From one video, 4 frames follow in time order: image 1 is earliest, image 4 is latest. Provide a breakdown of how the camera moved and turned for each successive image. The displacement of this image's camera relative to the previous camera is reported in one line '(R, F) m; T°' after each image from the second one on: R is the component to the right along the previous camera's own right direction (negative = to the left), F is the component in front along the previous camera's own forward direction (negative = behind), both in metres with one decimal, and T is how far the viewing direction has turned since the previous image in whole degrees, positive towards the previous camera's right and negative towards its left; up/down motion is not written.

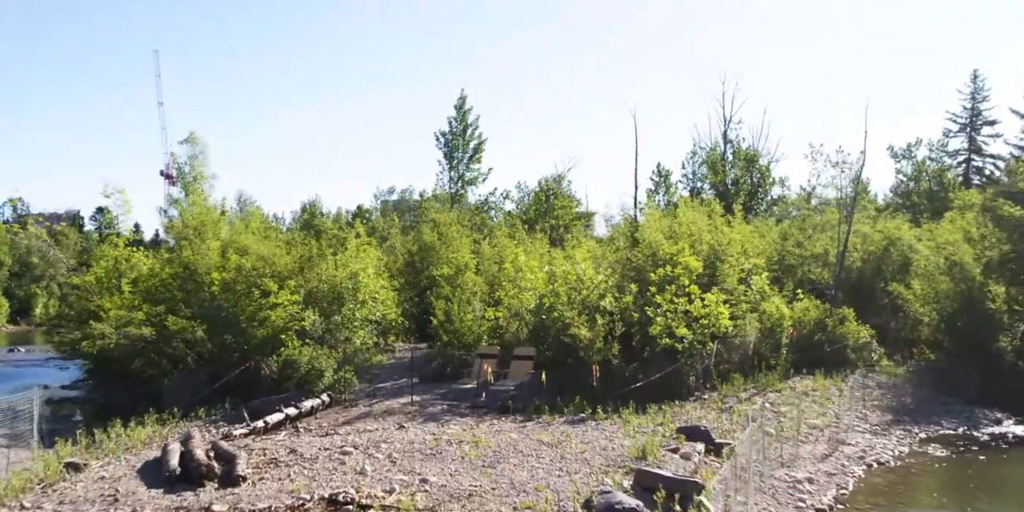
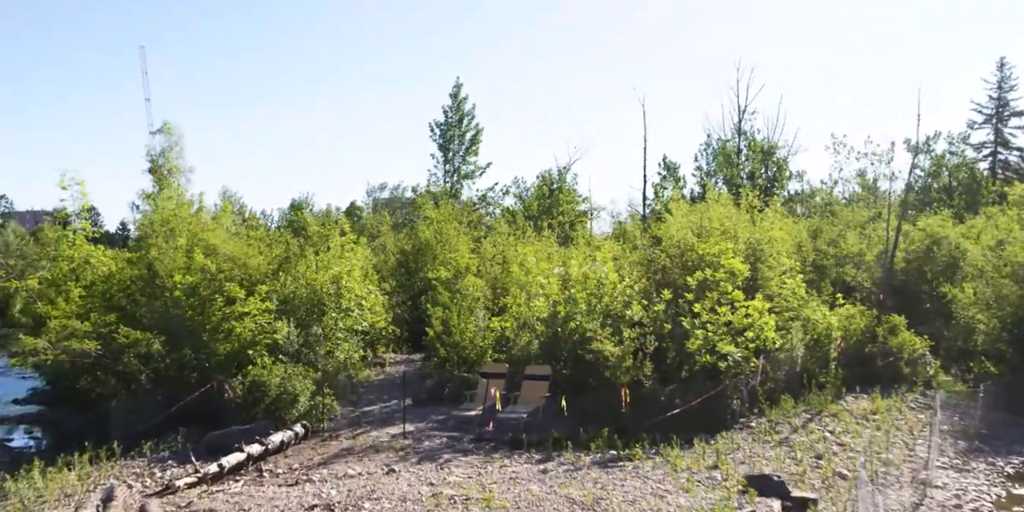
(-0.3, +2.2) m; +1°
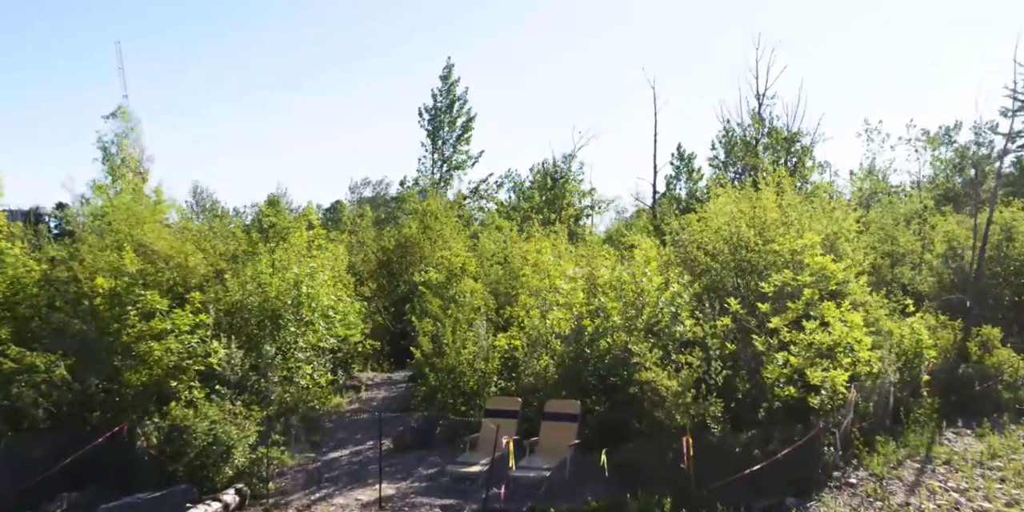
(-0.3, +3.1) m; +1°
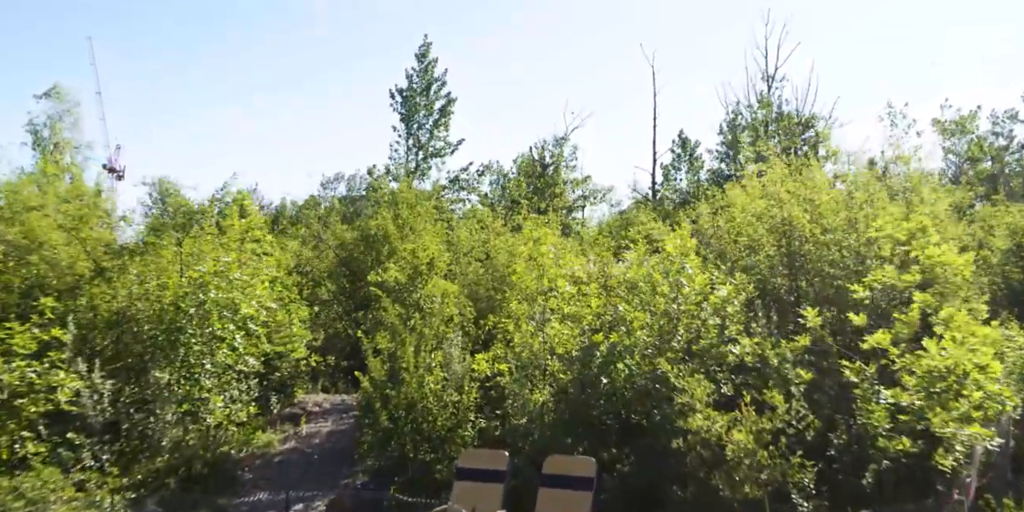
(0.0, +2.9) m; +1°
